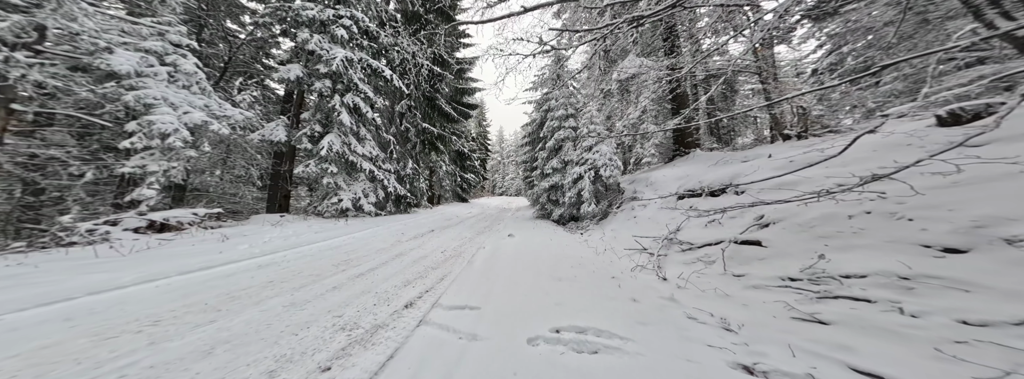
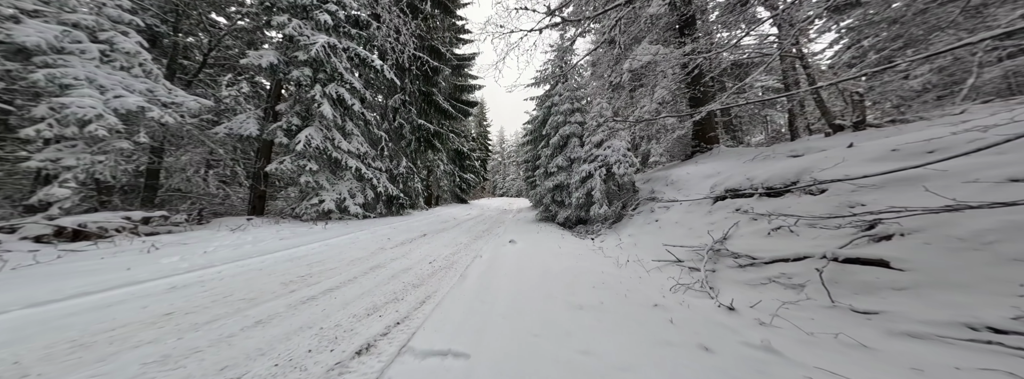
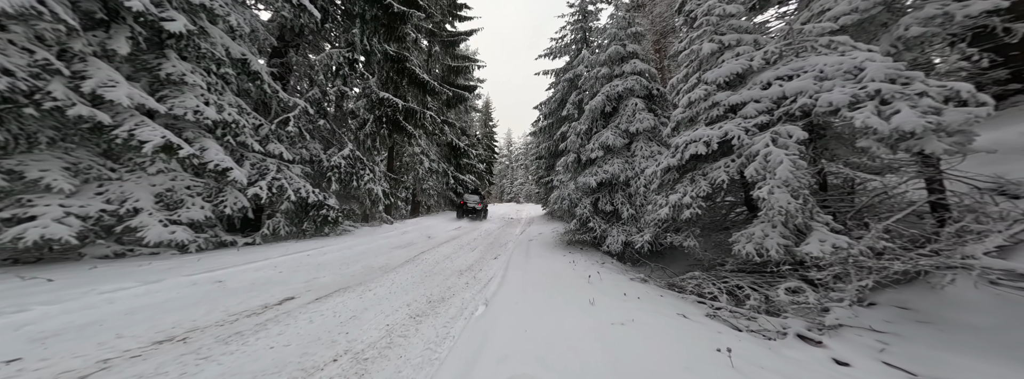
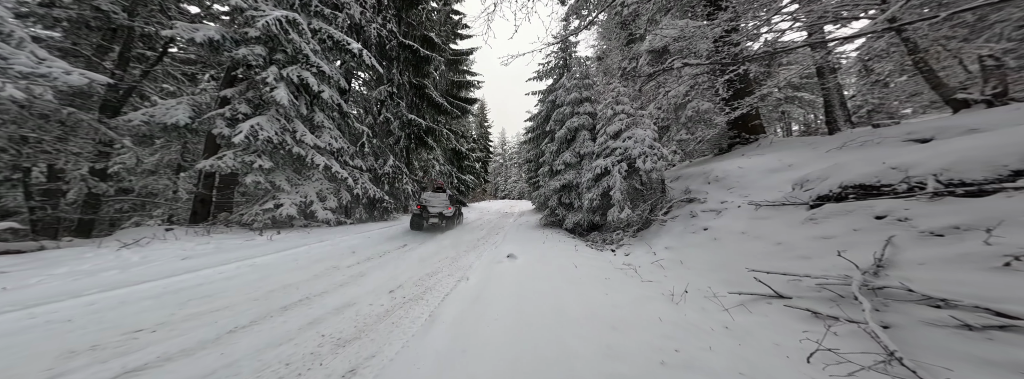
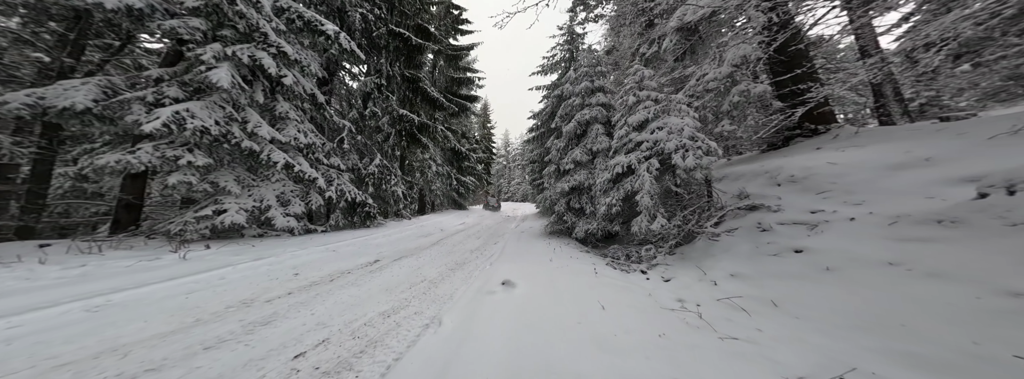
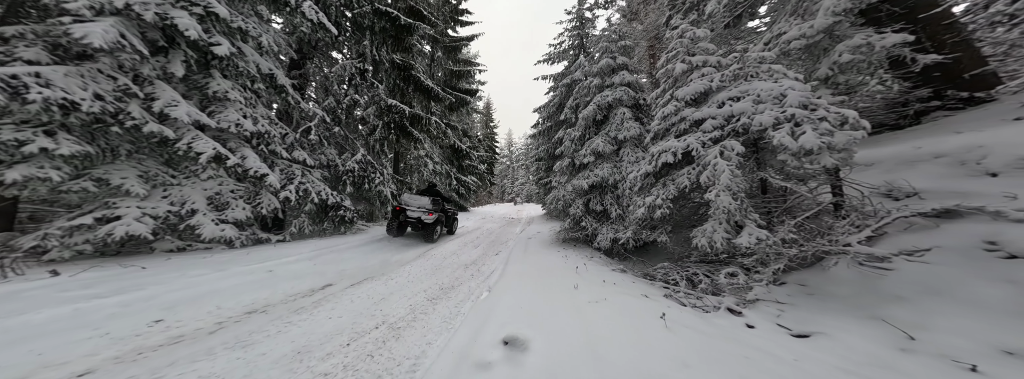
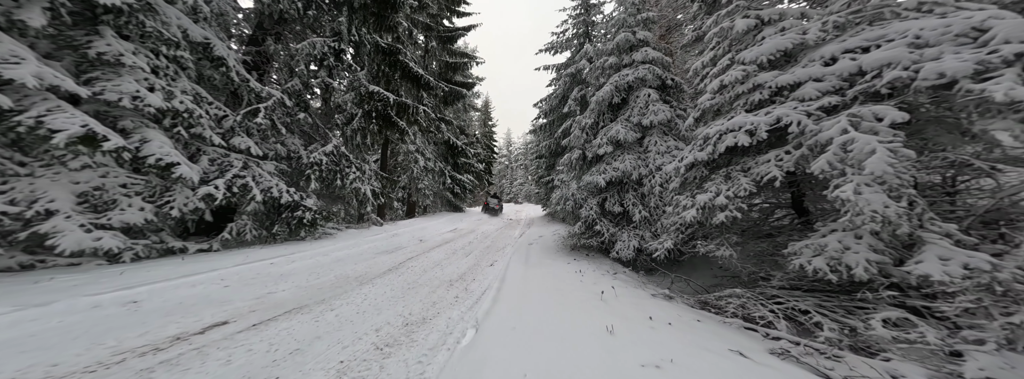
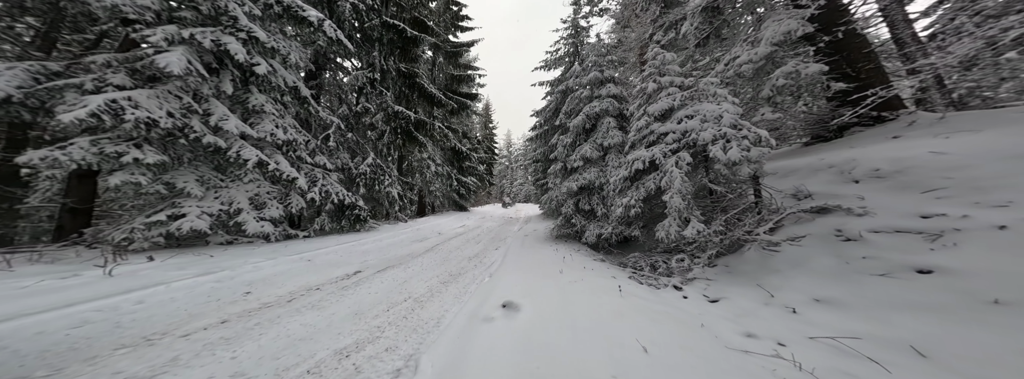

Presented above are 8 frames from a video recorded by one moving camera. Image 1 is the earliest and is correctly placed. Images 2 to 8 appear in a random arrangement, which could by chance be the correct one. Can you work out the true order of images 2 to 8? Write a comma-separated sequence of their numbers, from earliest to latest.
2, 4, 5, 8, 6, 3, 7
